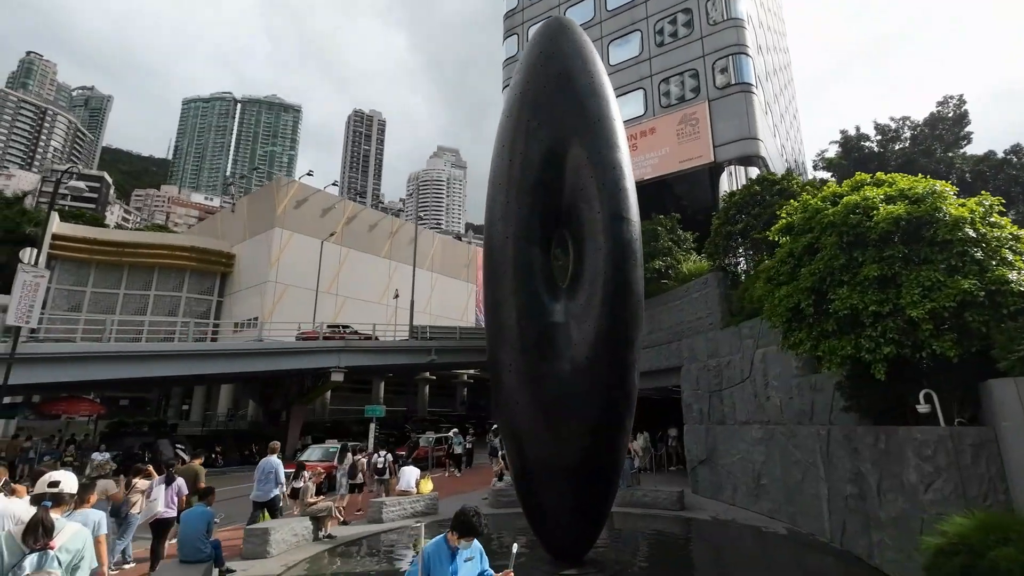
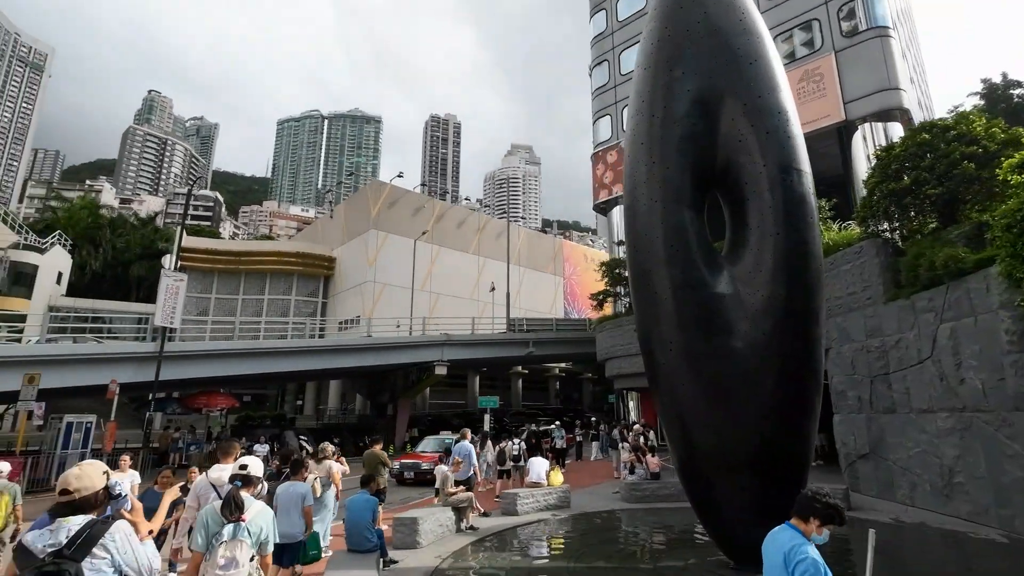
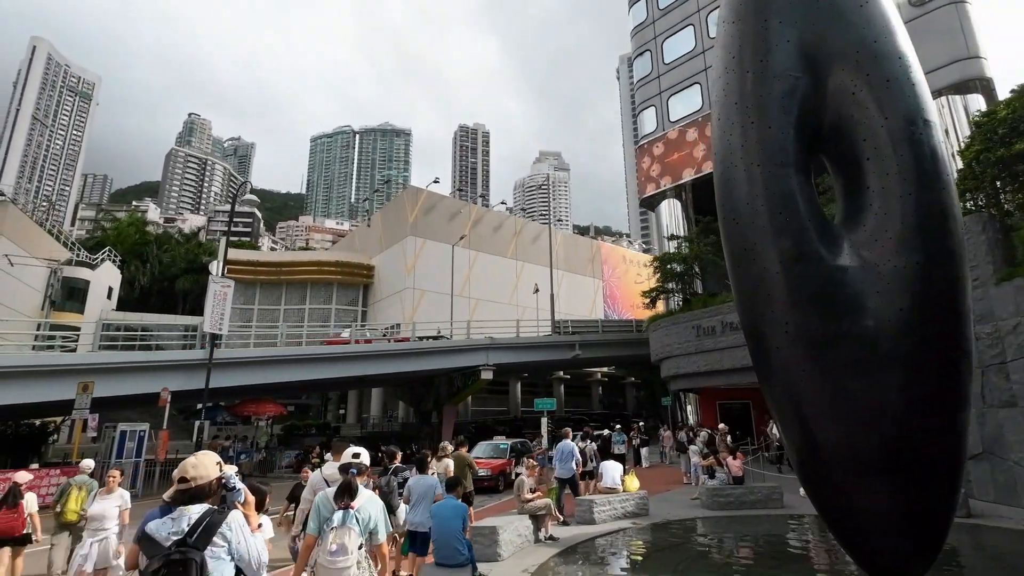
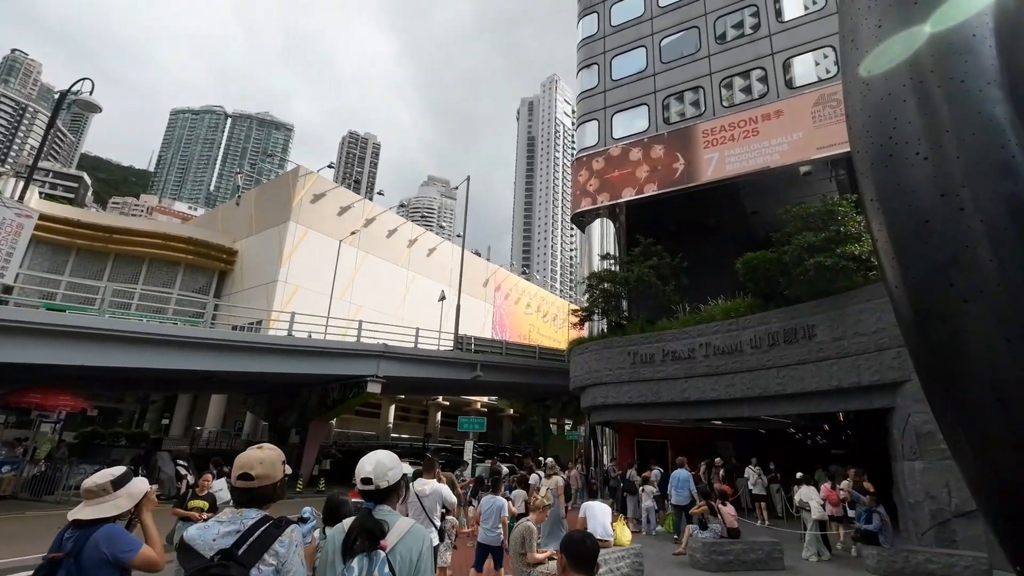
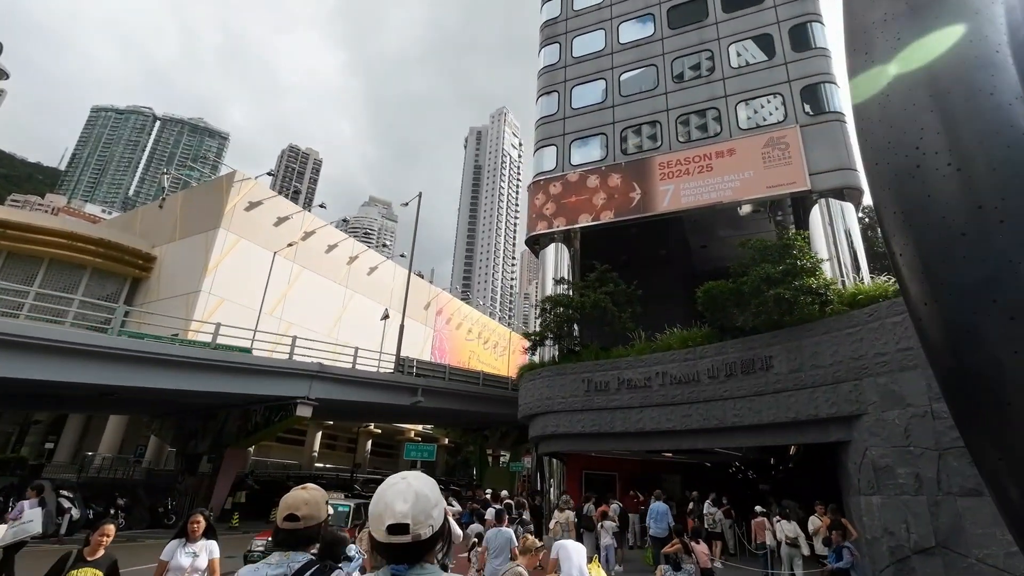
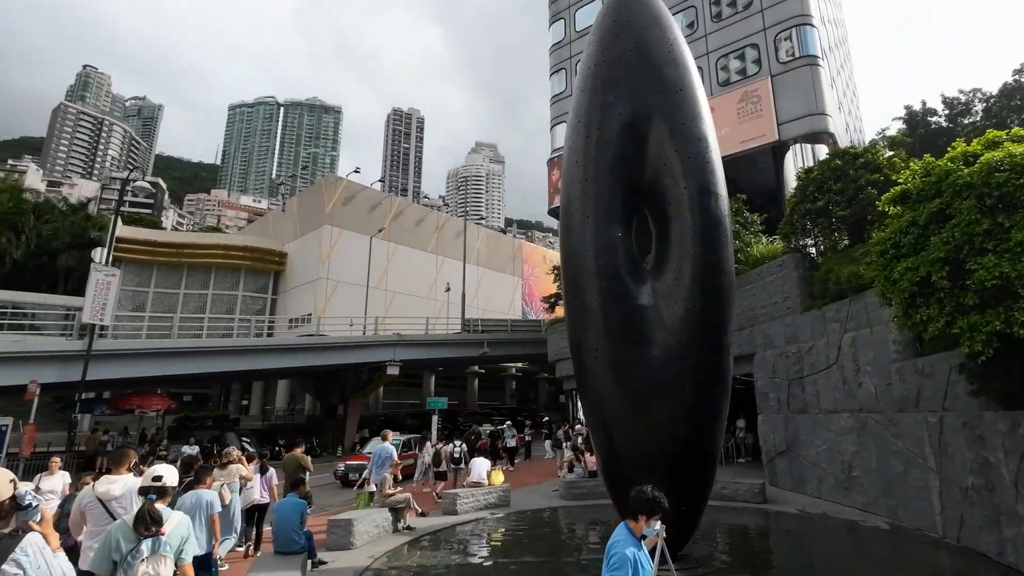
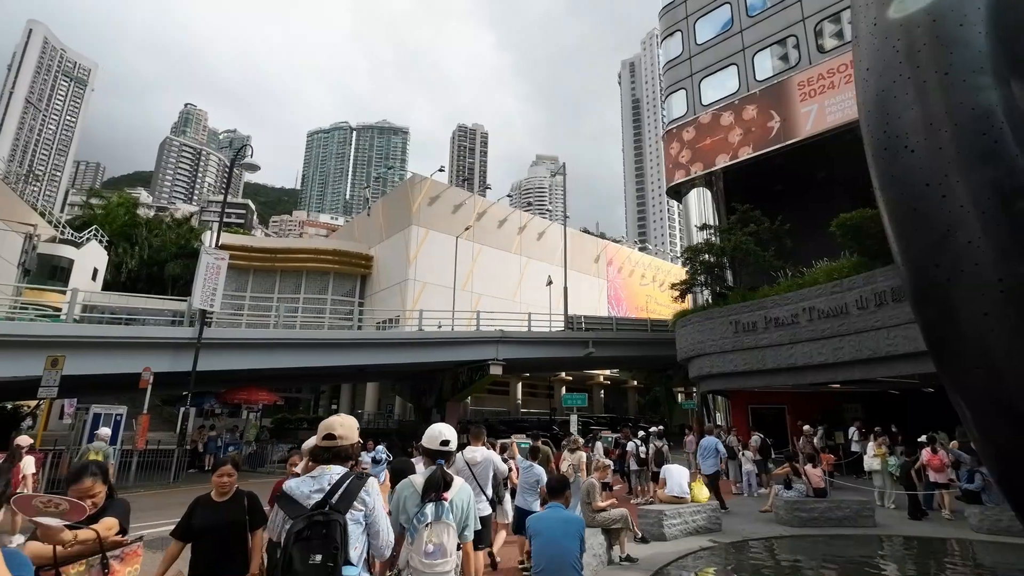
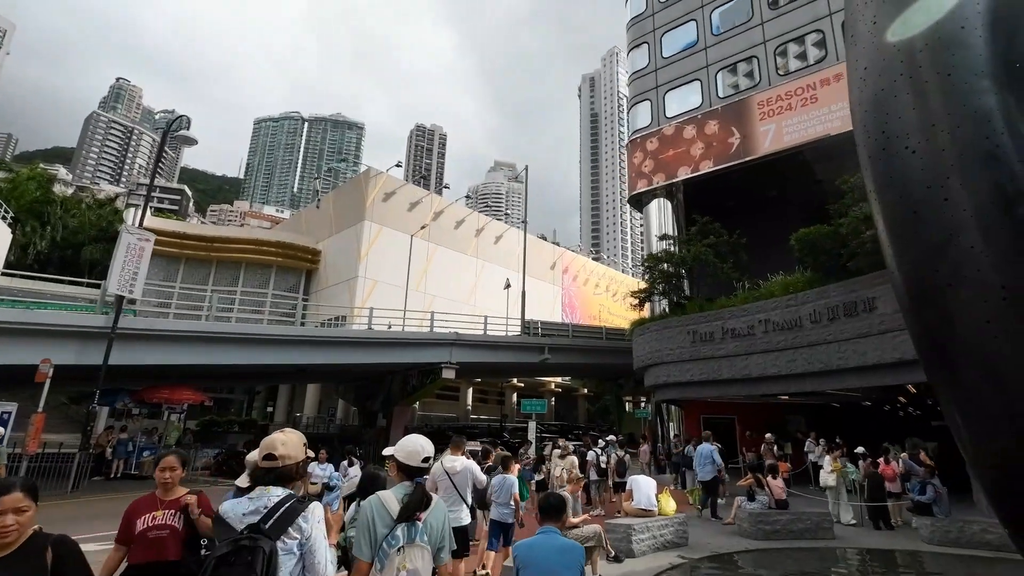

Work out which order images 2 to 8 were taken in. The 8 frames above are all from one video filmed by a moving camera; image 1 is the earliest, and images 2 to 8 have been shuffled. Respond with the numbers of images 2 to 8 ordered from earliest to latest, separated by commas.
6, 2, 3, 7, 8, 4, 5
